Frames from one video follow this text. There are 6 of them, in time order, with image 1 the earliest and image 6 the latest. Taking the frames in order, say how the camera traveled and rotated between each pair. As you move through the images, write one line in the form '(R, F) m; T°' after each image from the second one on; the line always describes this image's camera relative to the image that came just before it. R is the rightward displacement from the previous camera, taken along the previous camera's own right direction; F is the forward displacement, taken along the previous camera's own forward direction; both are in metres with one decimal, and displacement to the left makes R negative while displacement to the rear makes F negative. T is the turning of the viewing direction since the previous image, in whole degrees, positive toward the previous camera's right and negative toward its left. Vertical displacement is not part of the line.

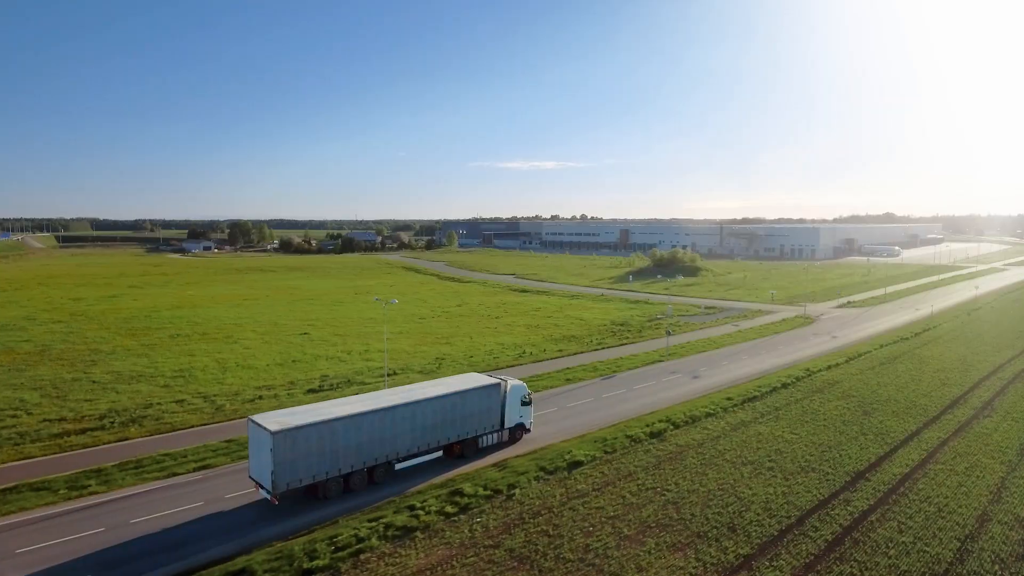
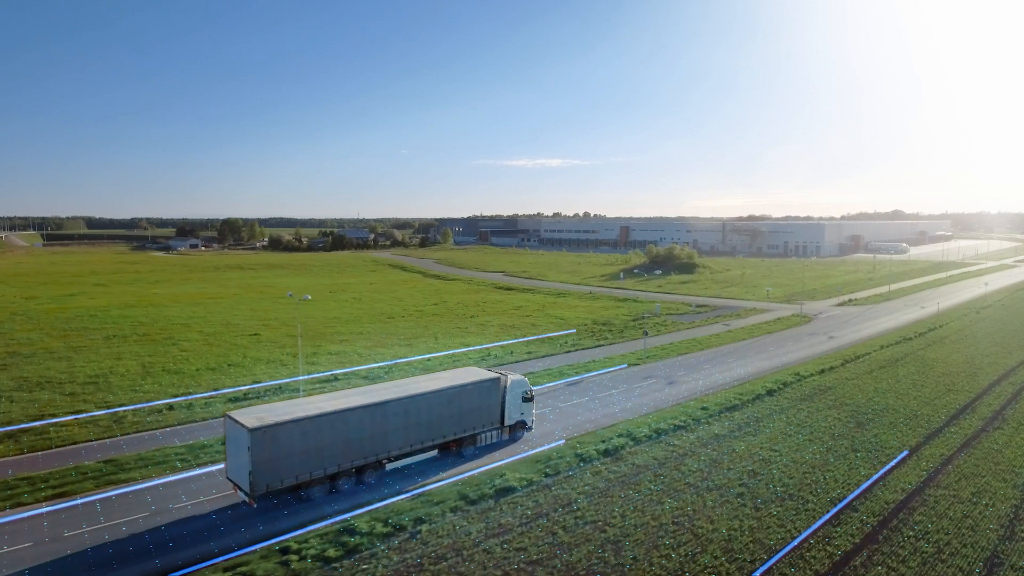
(+2.2, +2.8) m; -1°
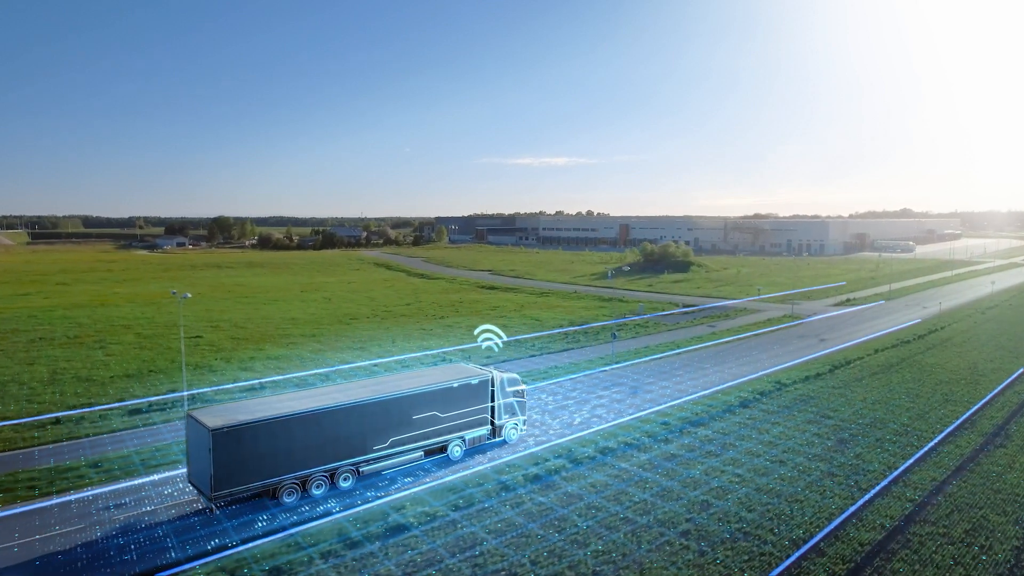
(+2.3, +2.5) m; -1°
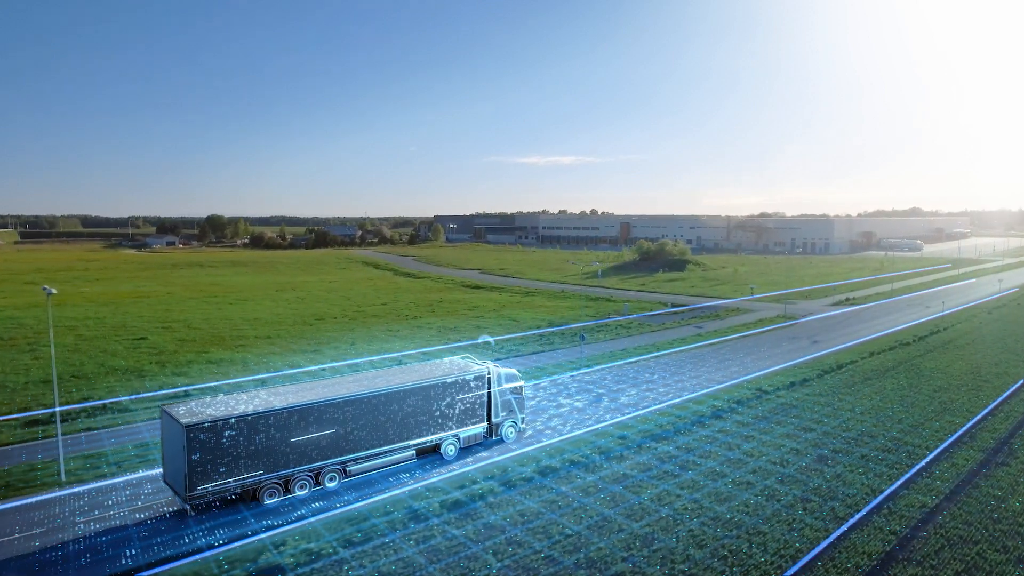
(+2.0, +2.1) m; -1°
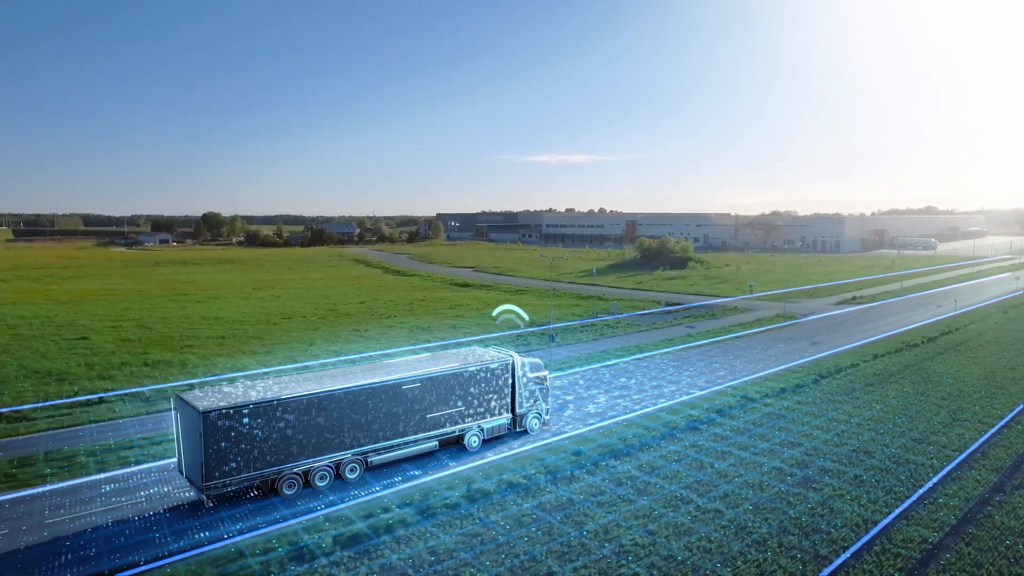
(+1.8, +2.3) m; -1°
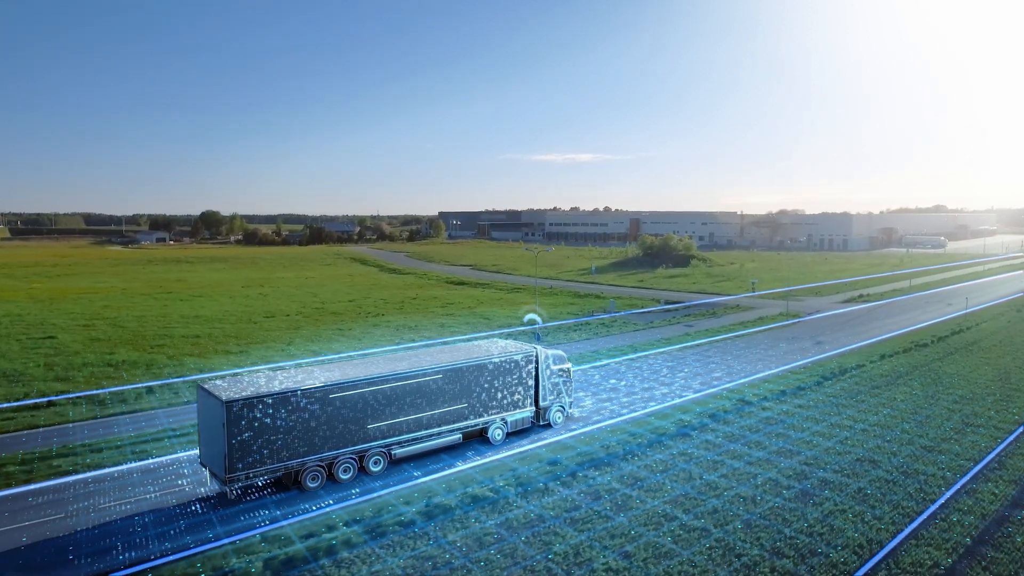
(+0.8, +1.3) m; -1°
